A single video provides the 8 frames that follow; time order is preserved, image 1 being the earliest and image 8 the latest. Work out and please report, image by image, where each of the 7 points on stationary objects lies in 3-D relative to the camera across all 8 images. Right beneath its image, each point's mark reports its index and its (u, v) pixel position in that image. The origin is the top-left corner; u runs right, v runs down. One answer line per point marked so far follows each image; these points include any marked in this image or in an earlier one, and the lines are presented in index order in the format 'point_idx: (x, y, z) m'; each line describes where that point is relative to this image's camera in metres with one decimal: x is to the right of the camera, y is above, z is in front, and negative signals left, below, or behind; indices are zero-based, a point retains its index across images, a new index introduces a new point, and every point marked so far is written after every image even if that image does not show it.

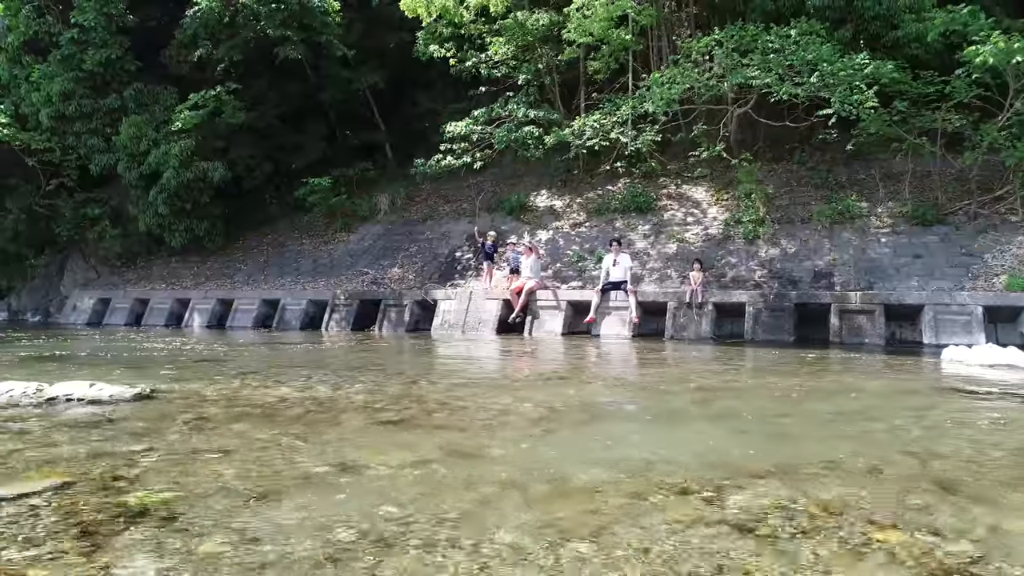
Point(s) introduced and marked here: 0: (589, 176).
0: (+1.9, +2.8, +17.5) m
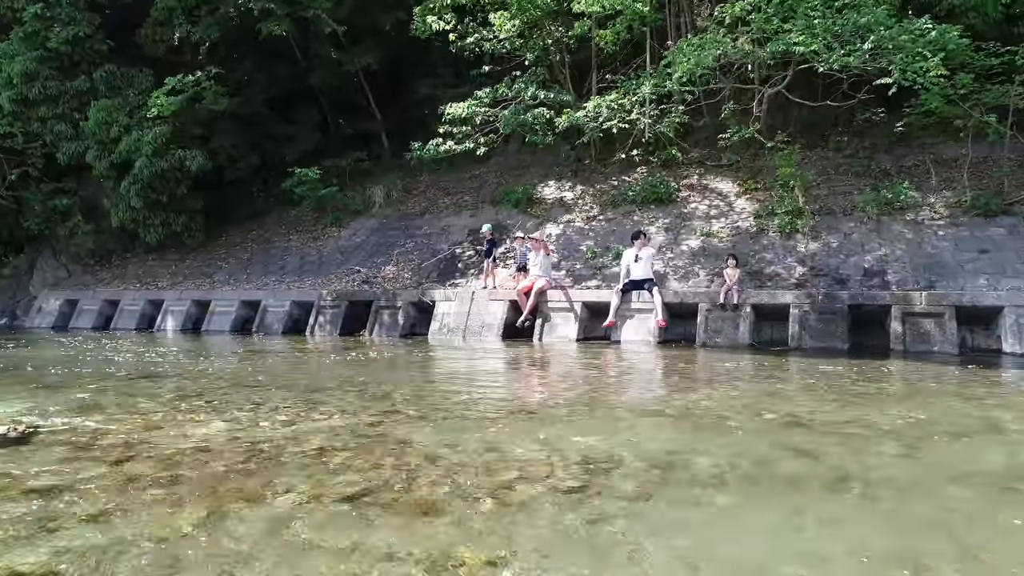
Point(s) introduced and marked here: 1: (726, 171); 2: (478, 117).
0: (+2.0, +2.8, +16.0) m
1: (+4.4, +2.4, +14.5) m
2: (-0.7, +3.4, +13.7) m
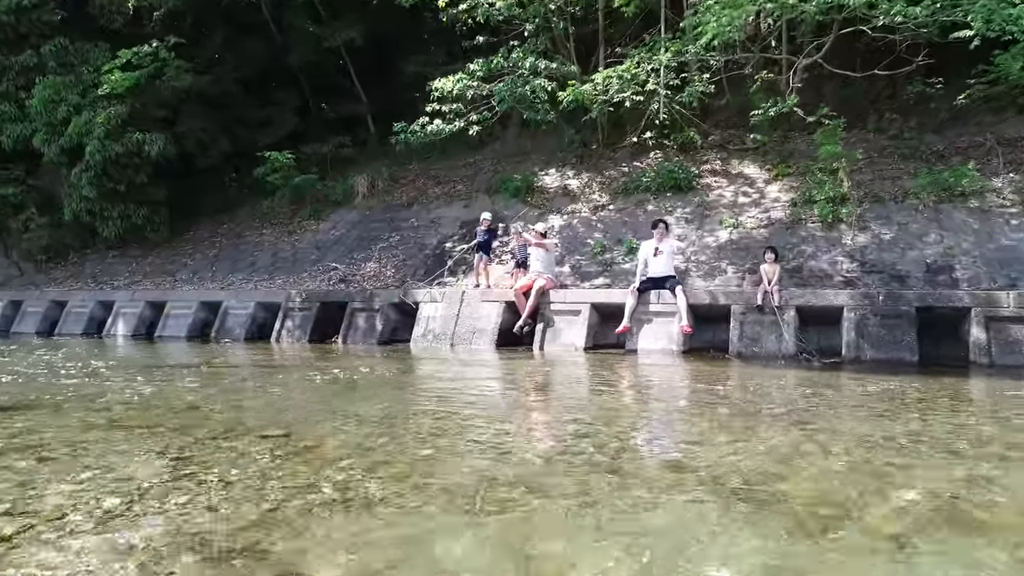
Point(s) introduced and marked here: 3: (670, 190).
0: (+2.0, +2.8, +14.3) m
1: (+4.4, +2.4, +12.8) m
2: (-0.7, +3.4, +12.0) m
3: (+2.8, +1.7, +12.3) m
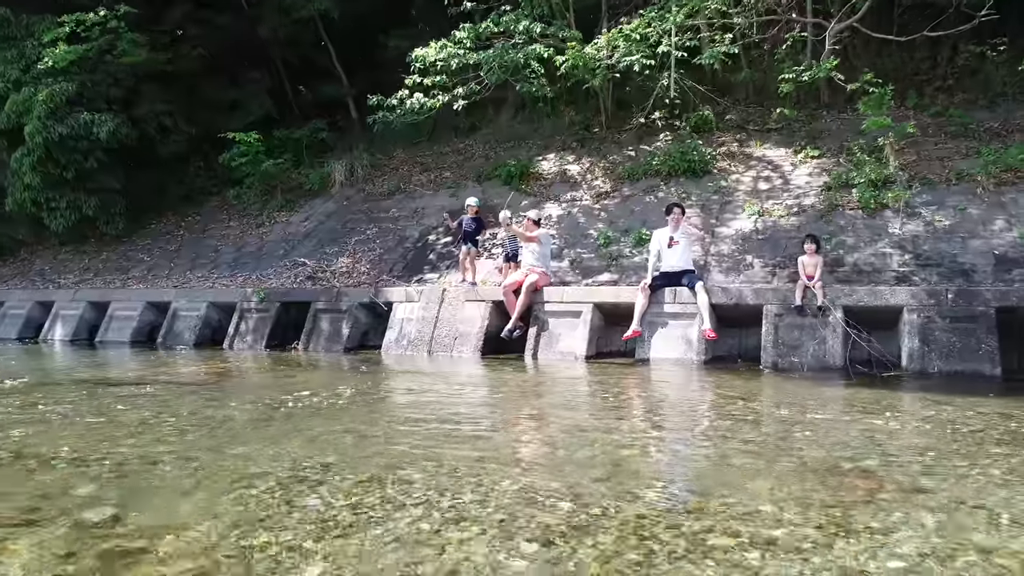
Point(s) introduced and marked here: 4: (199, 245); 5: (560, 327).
0: (+1.9, +2.8, +12.8) m
1: (+4.2, +2.5, +11.3) m
2: (-0.9, +3.4, +10.5) m
3: (+2.6, +1.8, +10.8) m
4: (-5.7, +0.8, +12.8) m
5: (+0.5, -0.4, +7.9) m
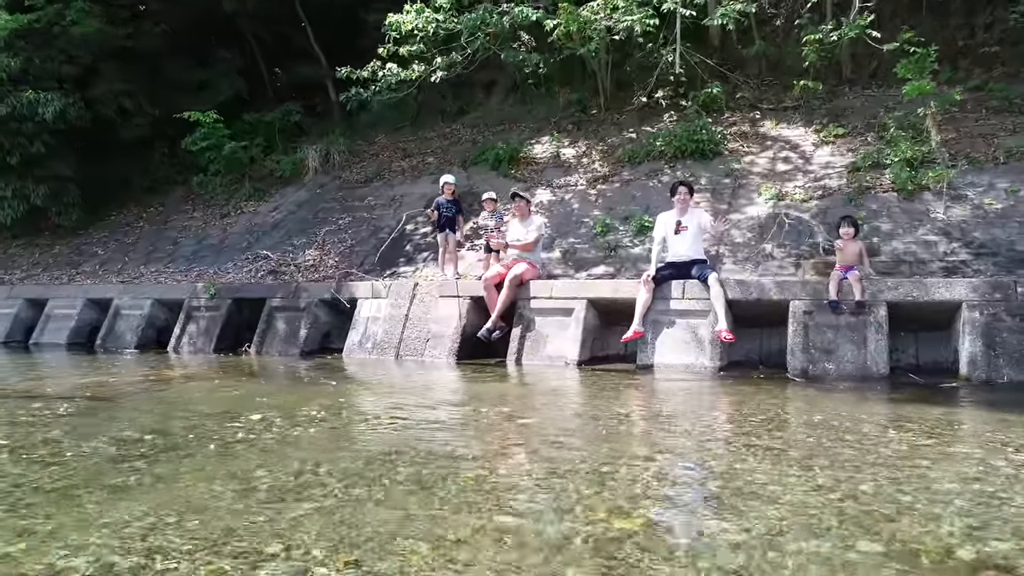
0: (+1.7, +2.9, +11.7) m
1: (+4.0, +2.5, +10.2) m
2: (-1.1, +3.5, +9.4) m
3: (+2.5, +1.8, +9.6) m
4: (-5.9, +0.9, +11.7) m
5: (+0.3, -0.4, +6.7) m
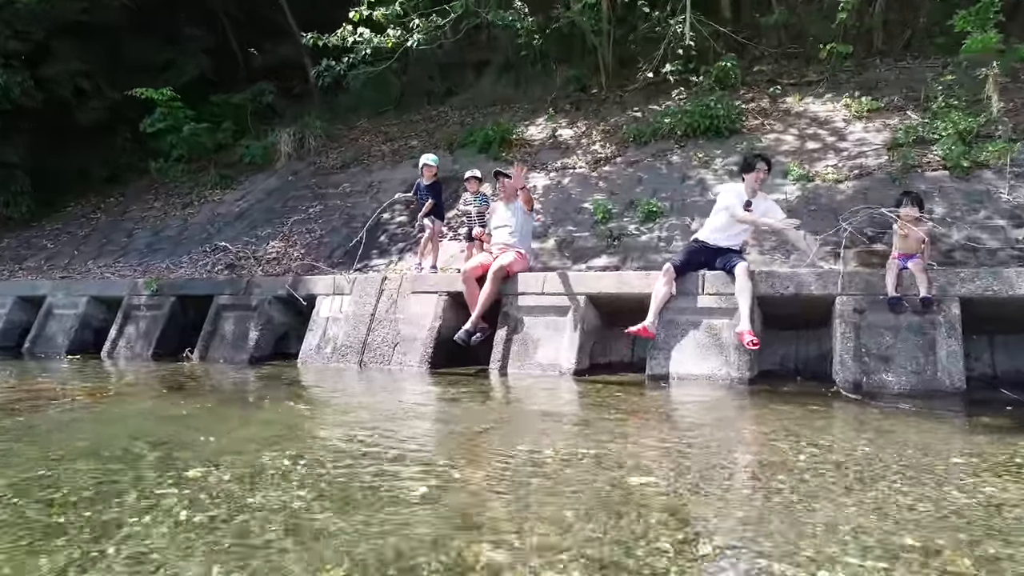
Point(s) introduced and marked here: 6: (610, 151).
0: (+1.6, +2.9, +10.6) m
1: (+3.9, +2.6, +9.0) m
2: (-1.2, +3.5, +8.3) m
3: (+2.3, +1.9, +8.5) m
4: (-6.1, +0.9, +10.6) m
5: (+0.2, -0.3, +5.6) m
6: (+1.2, +1.8, +9.0) m
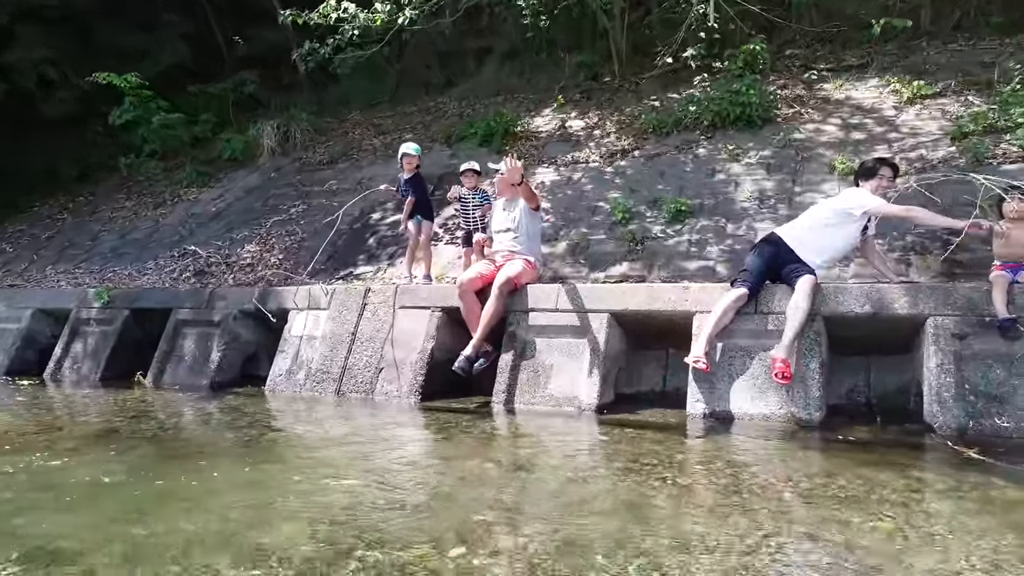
0: (+1.6, +2.8, +9.6) m
1: (+4.0, +2.5, +8.1) m
2: (-1.1, +3.4, +7.3) m
3: (+2.4, +1.8, +7.6) m
4: (-6.0, +0.8, +9.6) m
5: (+0.3, -0.4, +4.6) m
6: (+1.3, +1.7, +8.0) m
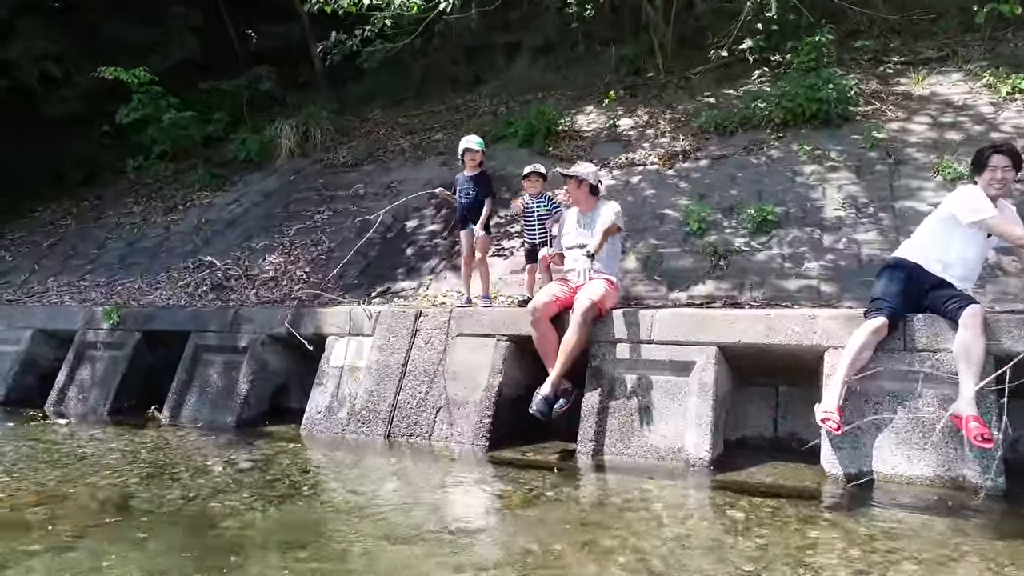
0: (+2.1, +2.7, +8.9) m
1: (+4.5, +2.3, +7.3) m
2: (-0.6, +3.2, +6.6) m
3: (+2.9, +1.6, +6.8) m
4: (-5.5, +0.6, +8.9) m
5: (+0.8, -0.6, +3.9) m
6: (+1.8, +1.5, +7.3) m
